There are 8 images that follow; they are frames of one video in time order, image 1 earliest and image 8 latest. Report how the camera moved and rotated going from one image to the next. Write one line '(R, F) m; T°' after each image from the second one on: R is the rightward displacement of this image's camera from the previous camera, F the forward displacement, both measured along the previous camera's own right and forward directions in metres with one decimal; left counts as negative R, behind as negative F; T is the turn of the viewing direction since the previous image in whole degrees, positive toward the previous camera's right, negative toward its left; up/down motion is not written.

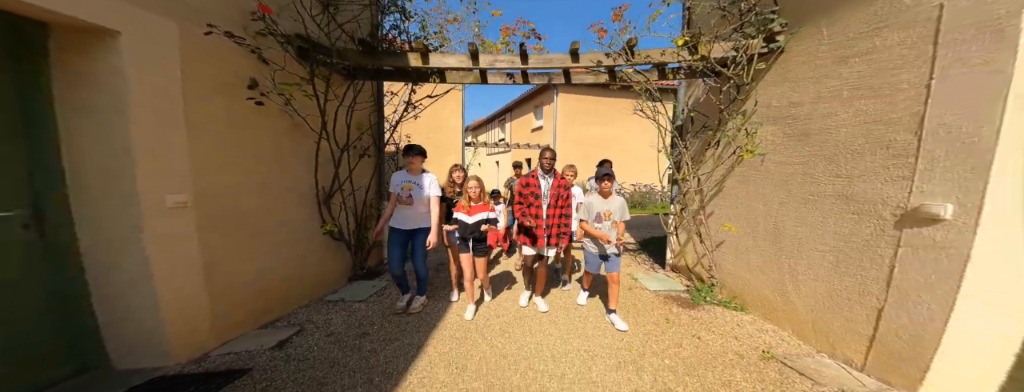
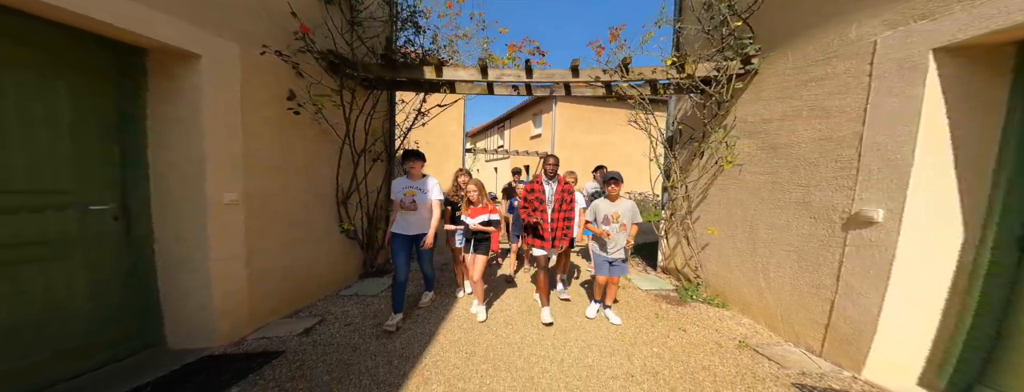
(0.0, -0.3) m; -1°
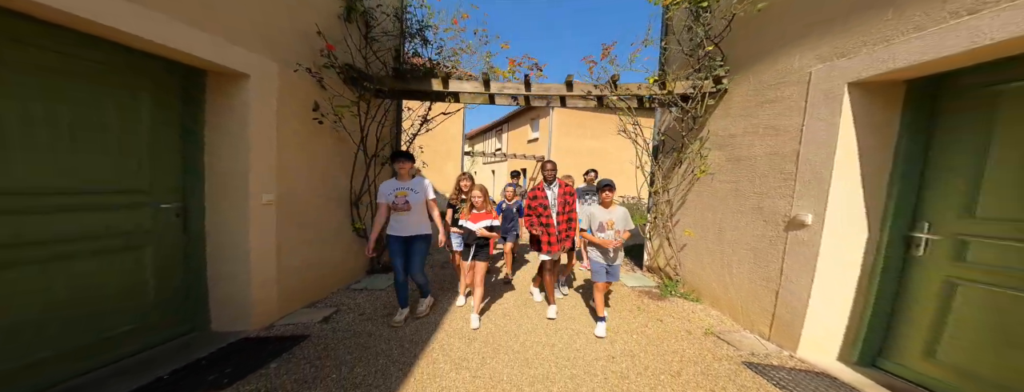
(+0.1, -0.4) m; -1°
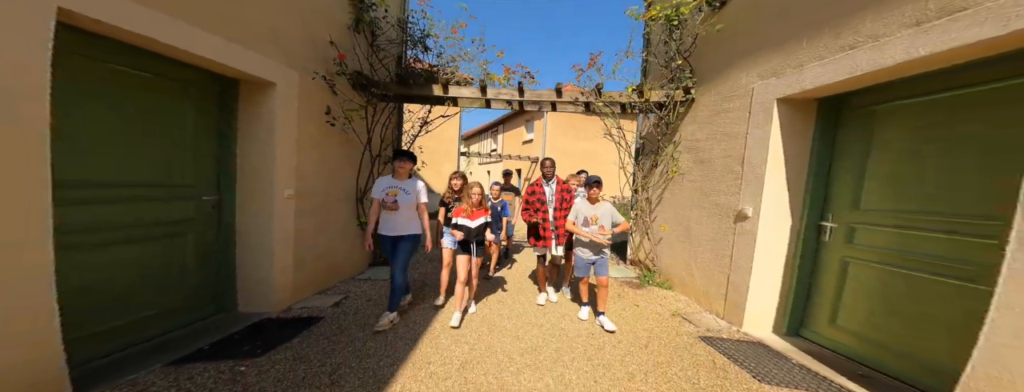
(+0.1, -0.4) m; 0°
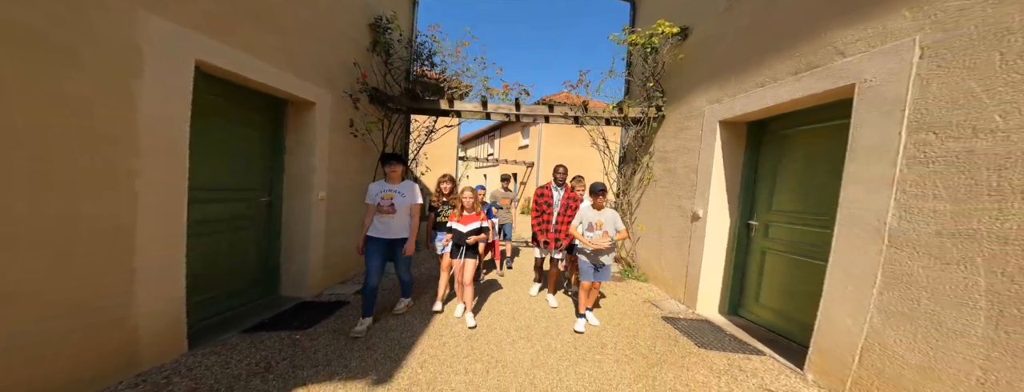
(+0.1, -0.6) m; -1°
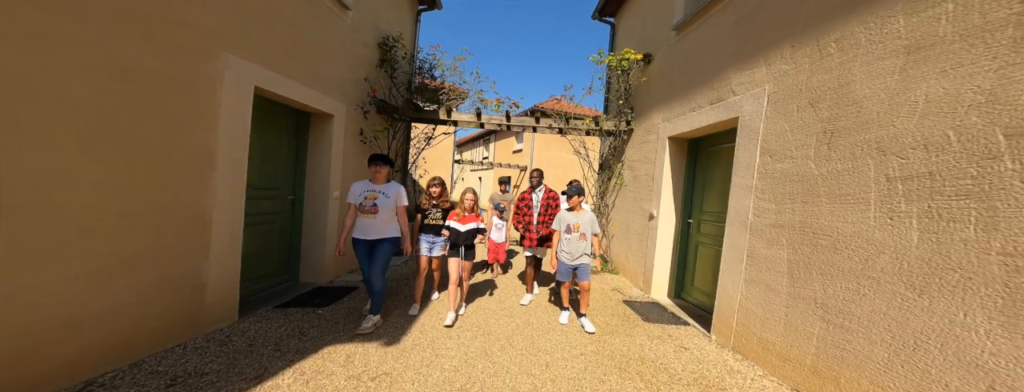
(+0.2, -0.7) m; 0°
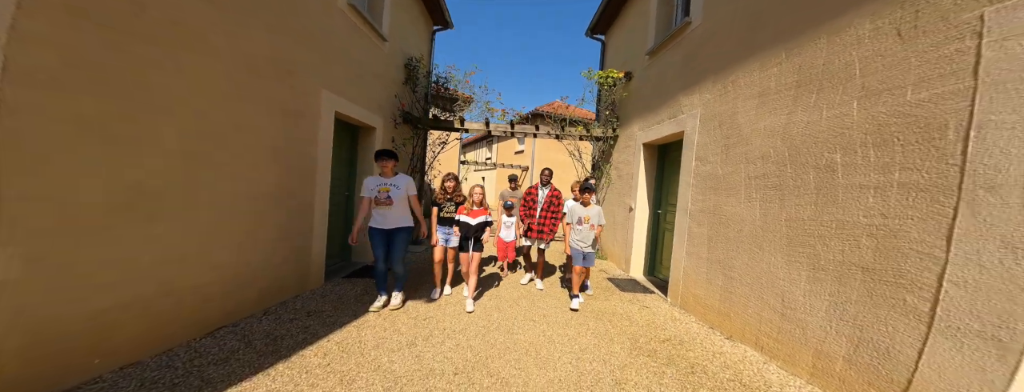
(+0.1, -0.8) m; -2°
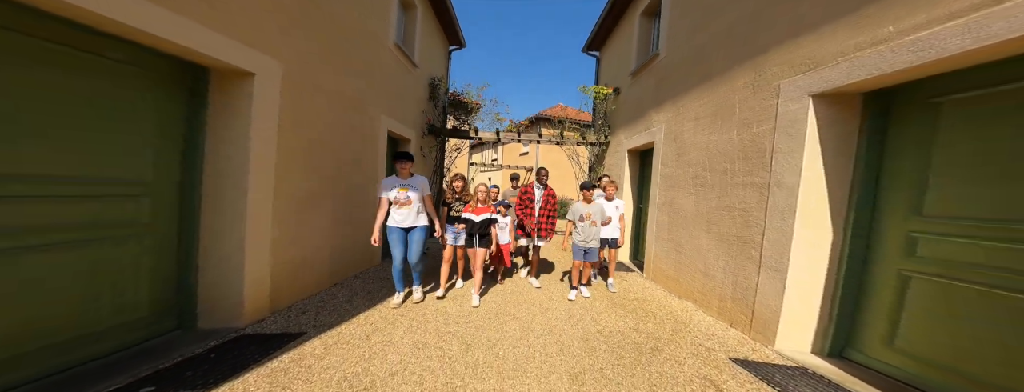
(0.0, -0.9) m; -2°
